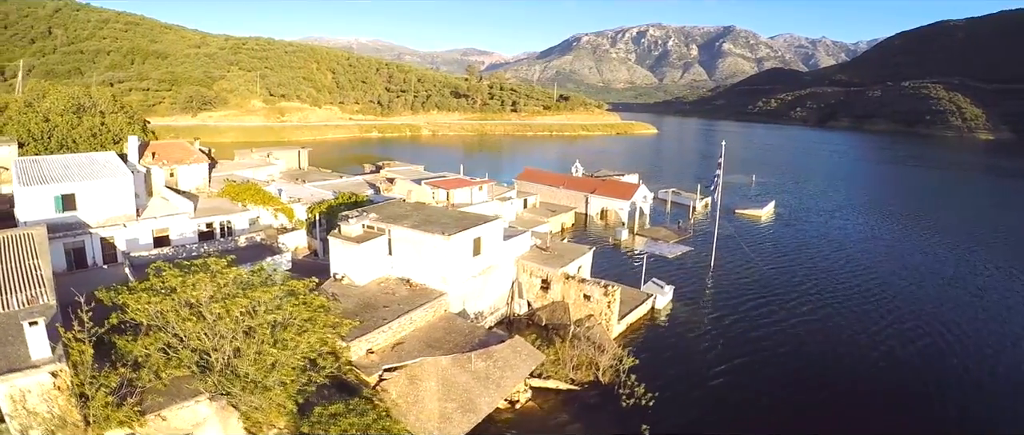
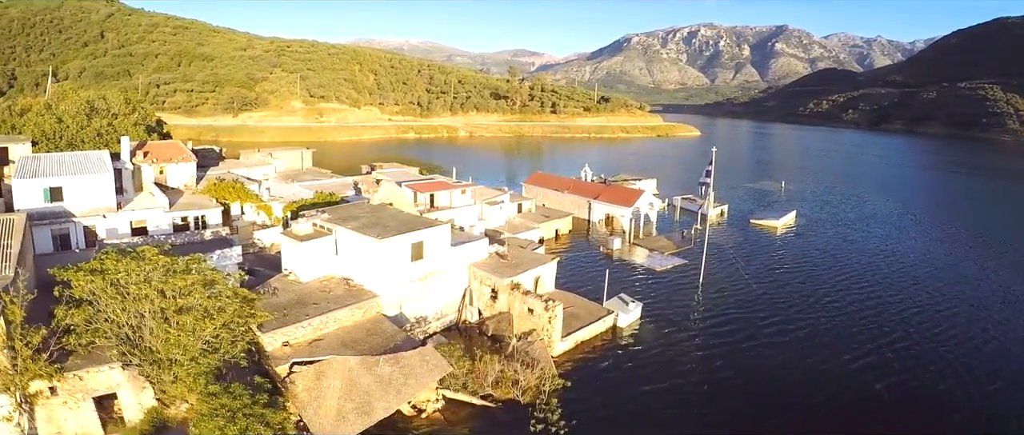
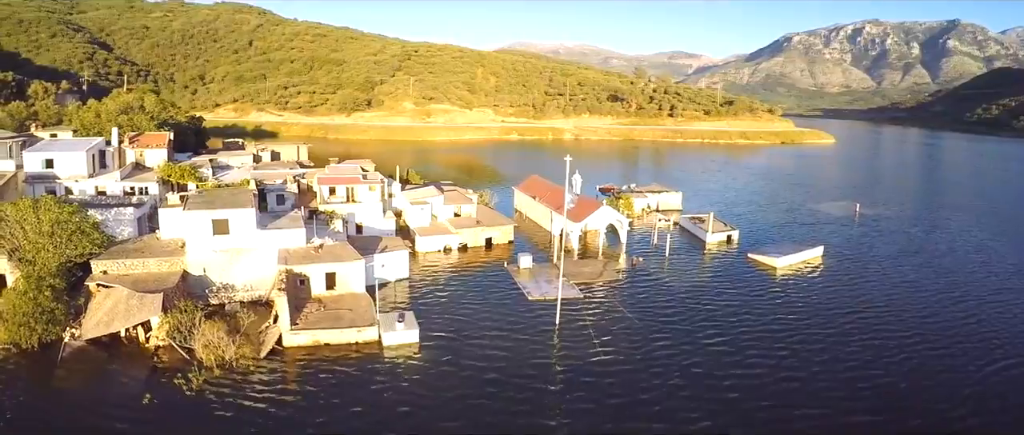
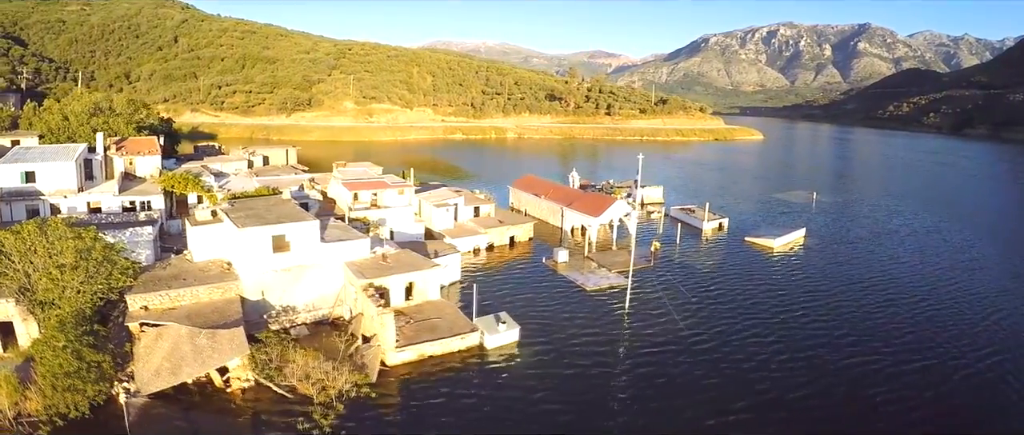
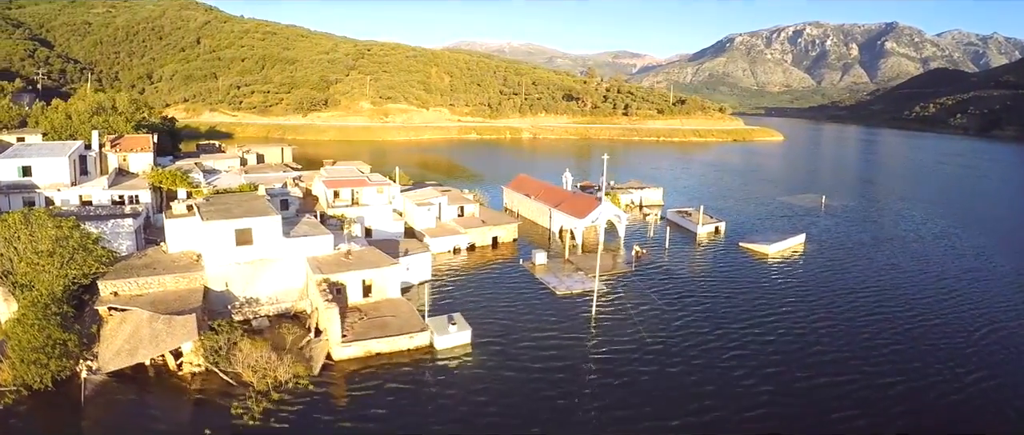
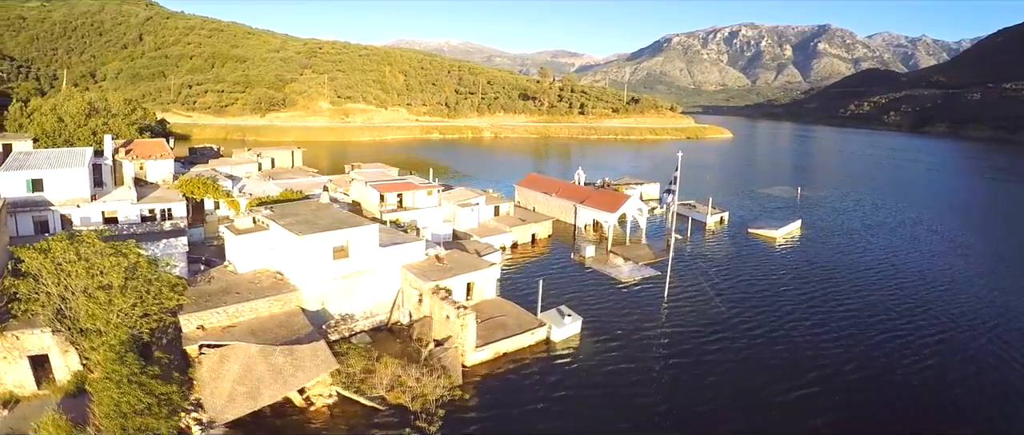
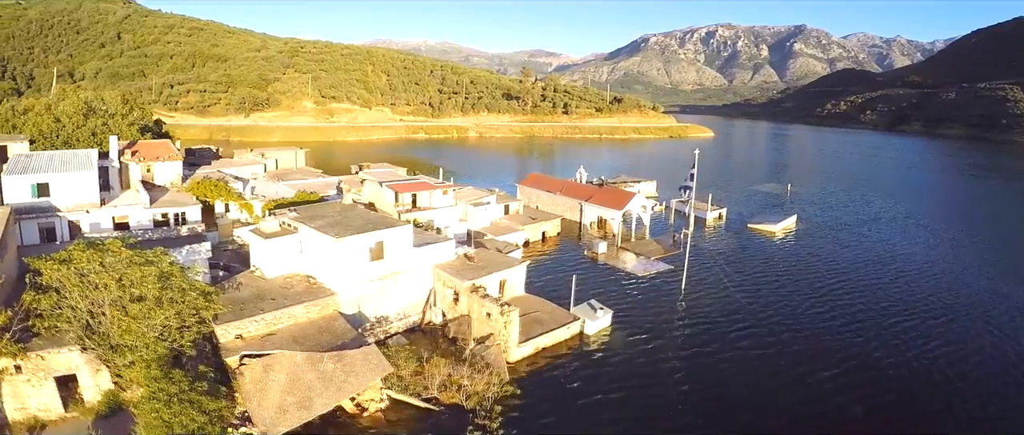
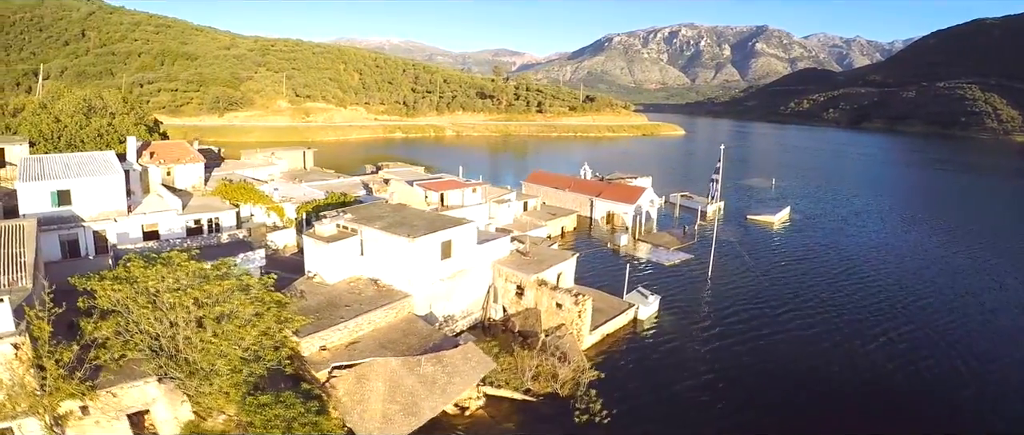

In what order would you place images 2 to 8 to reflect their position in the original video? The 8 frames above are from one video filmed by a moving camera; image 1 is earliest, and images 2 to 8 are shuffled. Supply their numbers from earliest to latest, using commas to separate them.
8, 2, 7, 6, 4, 5, 3
